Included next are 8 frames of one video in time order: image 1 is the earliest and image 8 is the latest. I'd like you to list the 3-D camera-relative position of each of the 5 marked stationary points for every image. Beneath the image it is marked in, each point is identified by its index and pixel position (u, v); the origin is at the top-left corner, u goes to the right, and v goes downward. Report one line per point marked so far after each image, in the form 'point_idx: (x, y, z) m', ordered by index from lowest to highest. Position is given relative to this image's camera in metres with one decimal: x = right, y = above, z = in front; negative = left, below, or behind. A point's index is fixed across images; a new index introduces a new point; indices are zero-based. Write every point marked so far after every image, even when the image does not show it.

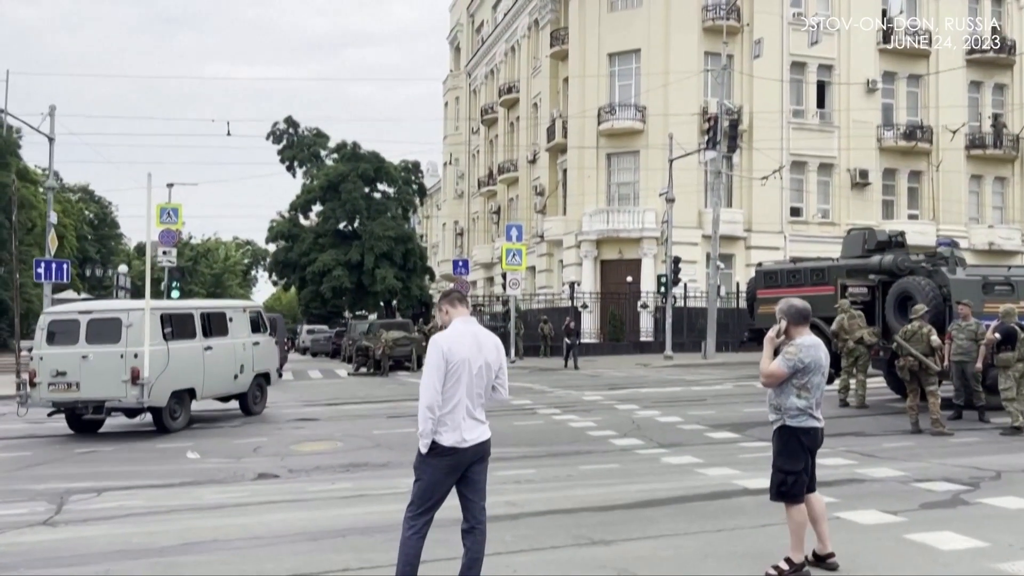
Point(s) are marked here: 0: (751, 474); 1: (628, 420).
0: (+3.0, -2.4, +10.6) m
1: (+2.2, -2.5, +15.7) m
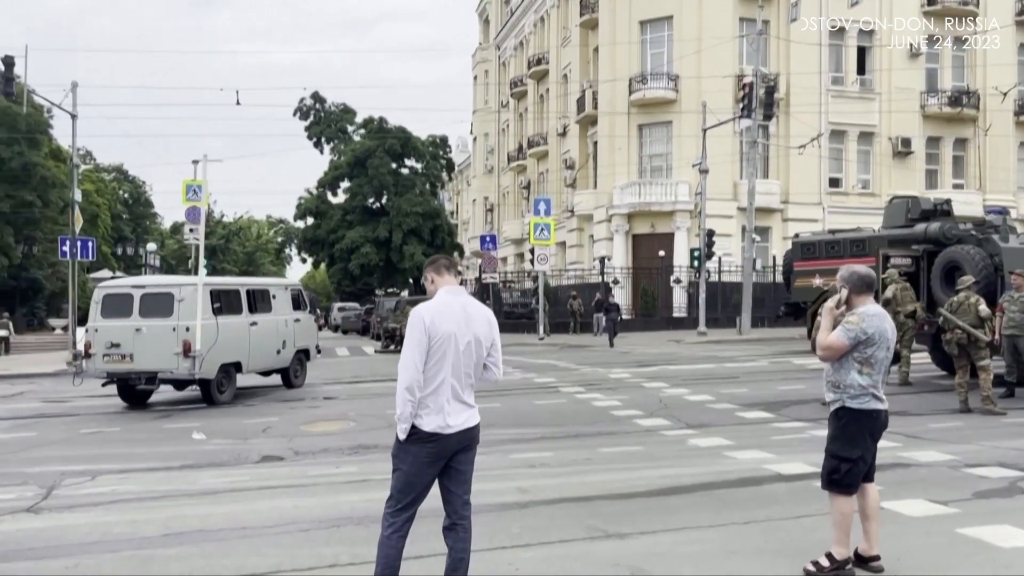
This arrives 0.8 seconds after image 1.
0: (+3.2, -2.0, +9.9) m
1: (+2.6, -2.0, +14.9) m
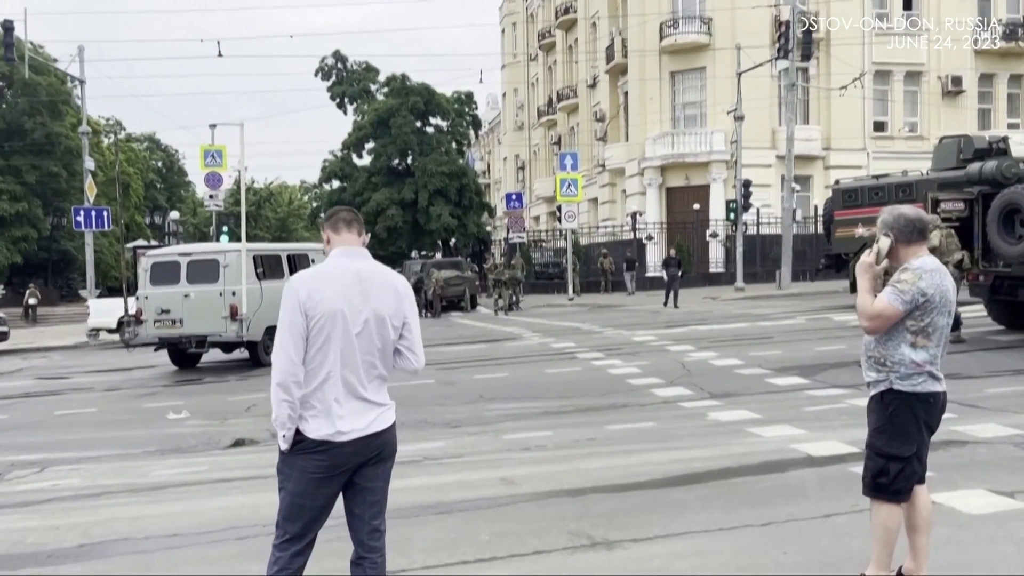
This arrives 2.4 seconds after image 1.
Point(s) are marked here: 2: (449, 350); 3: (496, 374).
0: (+3.1, -1.5, +8.6) m
1: (+2.7, -1.3, +13.6) m
2: (-1.3, -1.3, +17.2) m
3: (-0.3, -1.4, +13.5) m
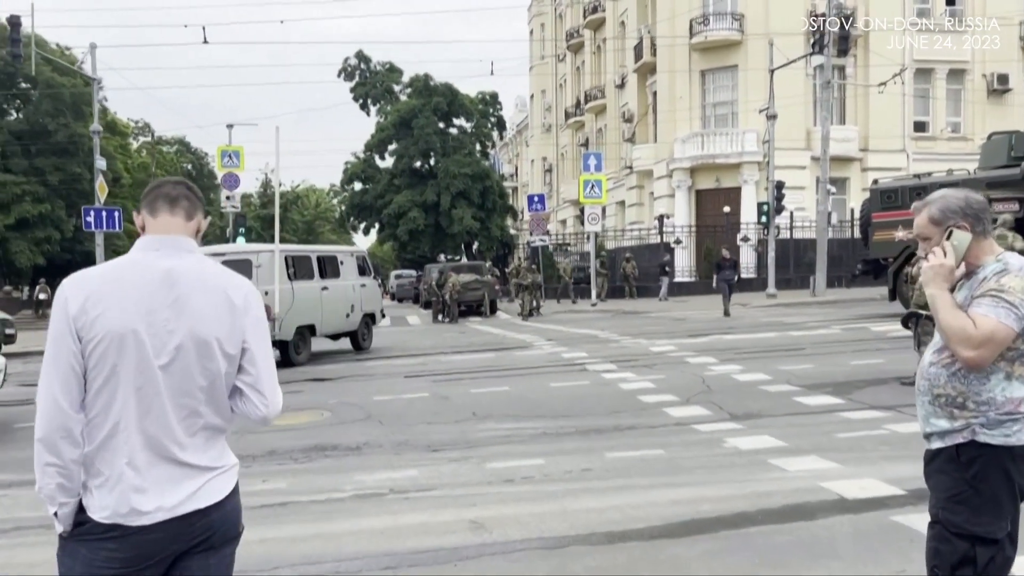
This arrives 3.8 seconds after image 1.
0: (+3.0, -1.6, +7.3) m
1: (+2.8, -1.4, +12.4) m
2: (-1.1, -1.4, +16.1) m
3: (-0.2, -1.5, +12.3) m
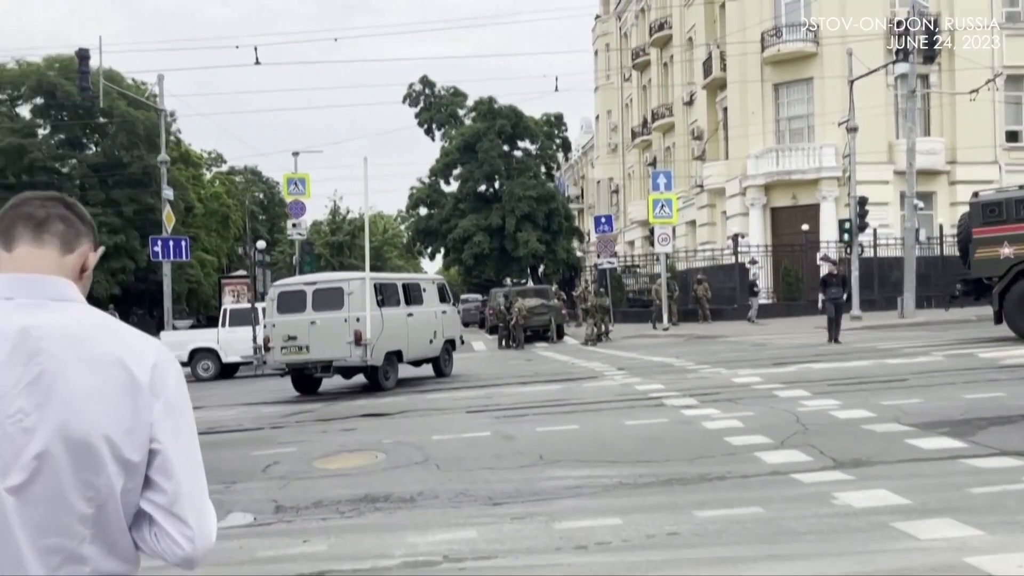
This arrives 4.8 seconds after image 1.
0: (+3.5, -1.8, +6.0) m
1: (+3.7, -1.7, +11.1) m
2: (+0.1, -1.9, +15.1) m
3: (+0.7, -1.8, +11.2) m
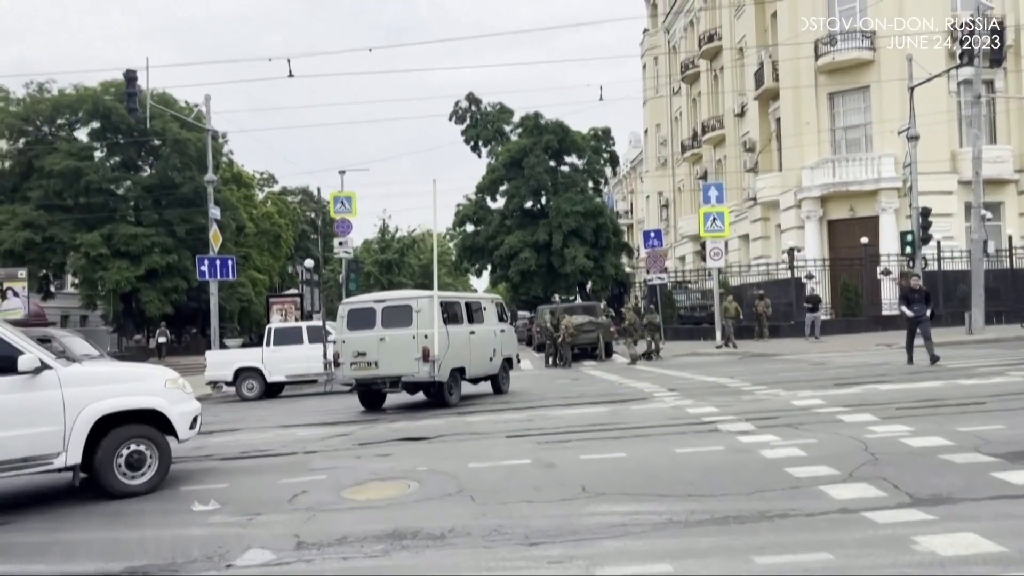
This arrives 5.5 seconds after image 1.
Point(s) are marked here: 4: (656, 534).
0: (+3.7, -1.9, +5.1) m
1: (+4.2, -1.9, +10.1) m
2: (+0.9, -2.2, +14.3) m
3: (+1.2, -2.1, +10.5) m
4: (+1.2, -2.1, +7.1) m
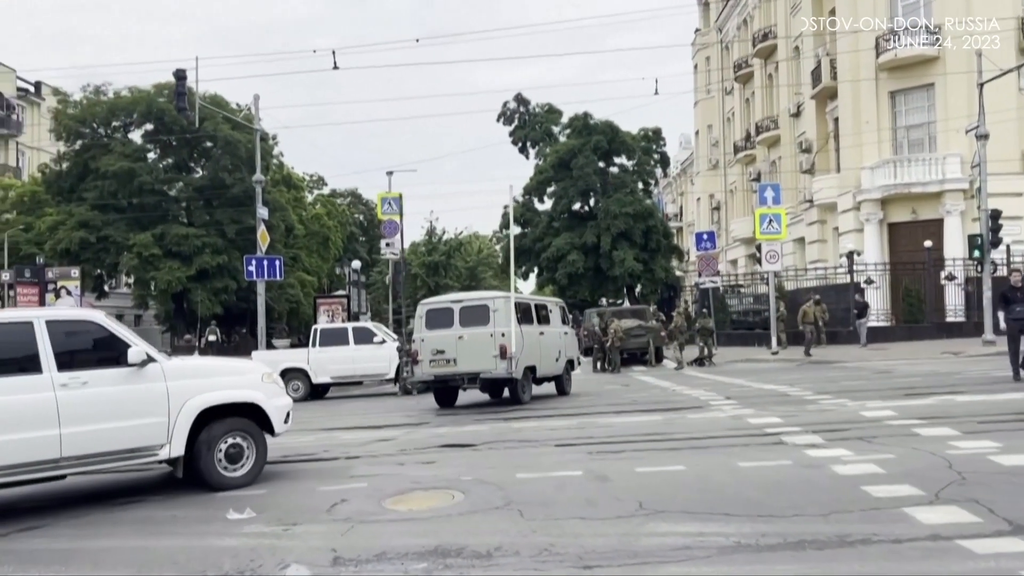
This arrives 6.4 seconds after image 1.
0: (+4.0, -1.9, +4.3) m
1: (+4.8, -1.9, +9.3) m
2: (+1.7, -2.2, +13.7) m
3: (+1.8, -2.1, +9.8) m
4: (+1.6, -2.1, +6.5) m
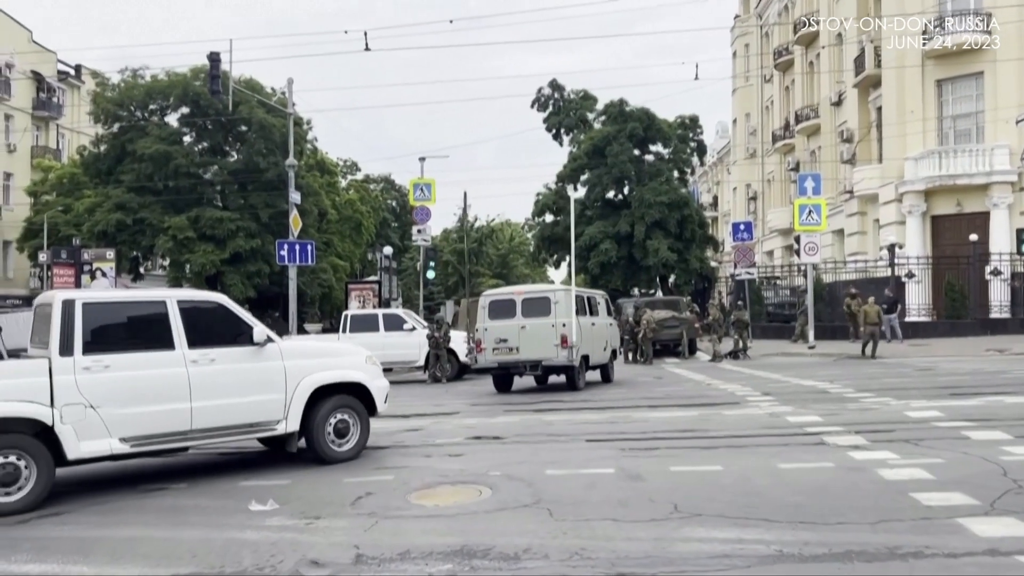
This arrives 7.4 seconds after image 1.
0: (+4.1, -1.9, +3.8) m
1: (+5.1, -1.9, +8.8) m
2: (+2.1, -2.0, +13.3) m
3: (+2.2, -2.0, +9.5) m
4: (+1.8, -2.0, +6.1) m
